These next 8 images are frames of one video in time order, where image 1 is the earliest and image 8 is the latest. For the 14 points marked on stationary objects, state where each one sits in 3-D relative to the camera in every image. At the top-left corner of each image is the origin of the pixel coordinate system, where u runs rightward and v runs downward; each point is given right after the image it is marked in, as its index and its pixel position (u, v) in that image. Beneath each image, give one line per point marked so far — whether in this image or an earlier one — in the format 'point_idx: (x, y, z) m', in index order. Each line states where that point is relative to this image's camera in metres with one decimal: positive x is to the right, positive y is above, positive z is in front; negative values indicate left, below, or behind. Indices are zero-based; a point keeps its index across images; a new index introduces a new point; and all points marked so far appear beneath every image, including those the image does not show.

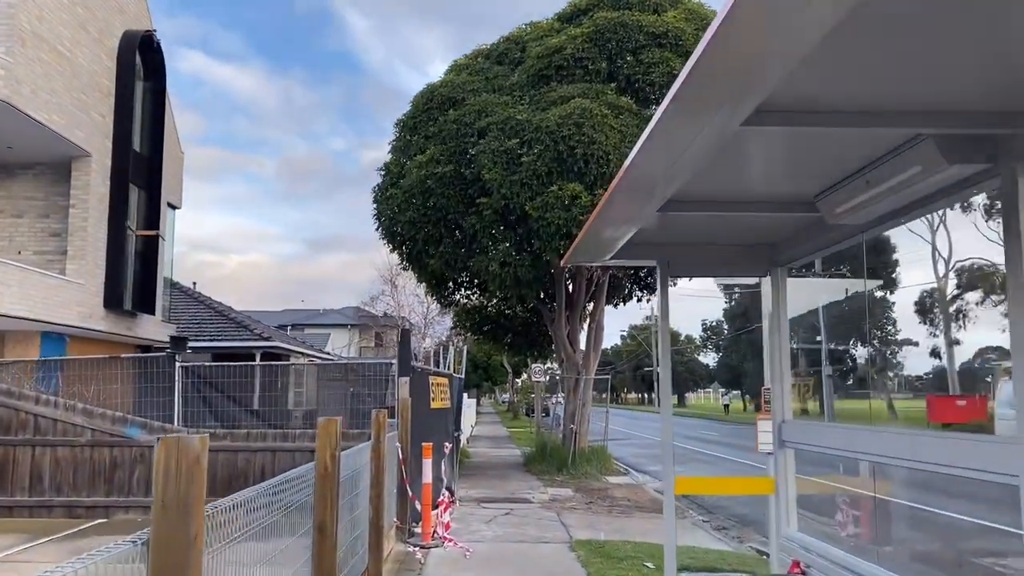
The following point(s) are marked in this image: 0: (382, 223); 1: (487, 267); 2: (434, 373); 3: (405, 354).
0: (-2.7, +1.4, +19.2) m
1: (-0.5, +0.4, +17.4) m
2: (-1.1, -1.2, +13.4) m
3: (-1.3, -0.8, +11.2) m
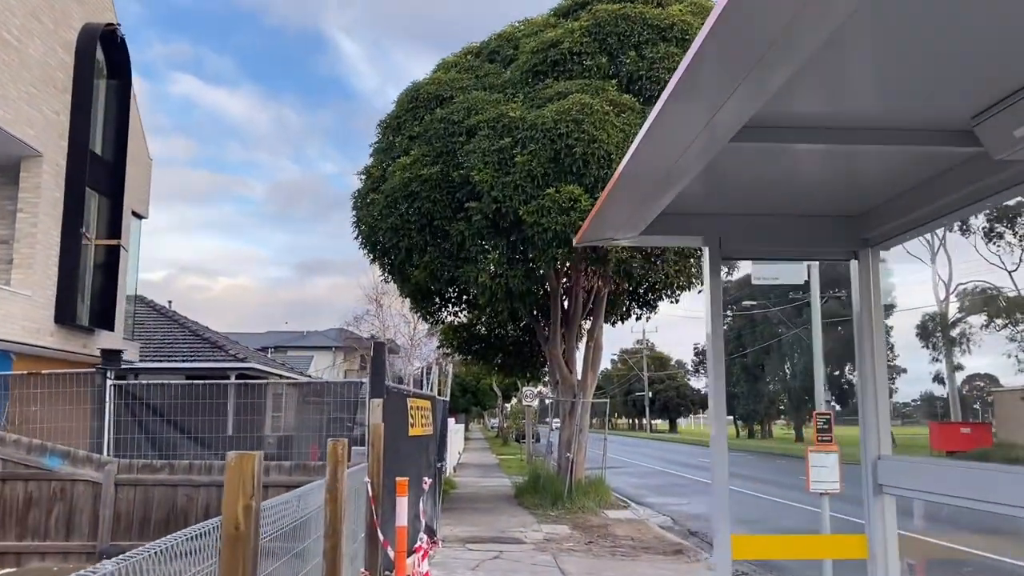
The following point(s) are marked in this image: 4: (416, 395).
0: (-2.9, +1.1, +17.6) m
1: (-0.6, +0.2, +15.8) m
2: (-1.3, -1.4, +11.7) m
3: (-1.4, -0.9, +9.5) m
4: (-1.2, -1.4, +11.8) m
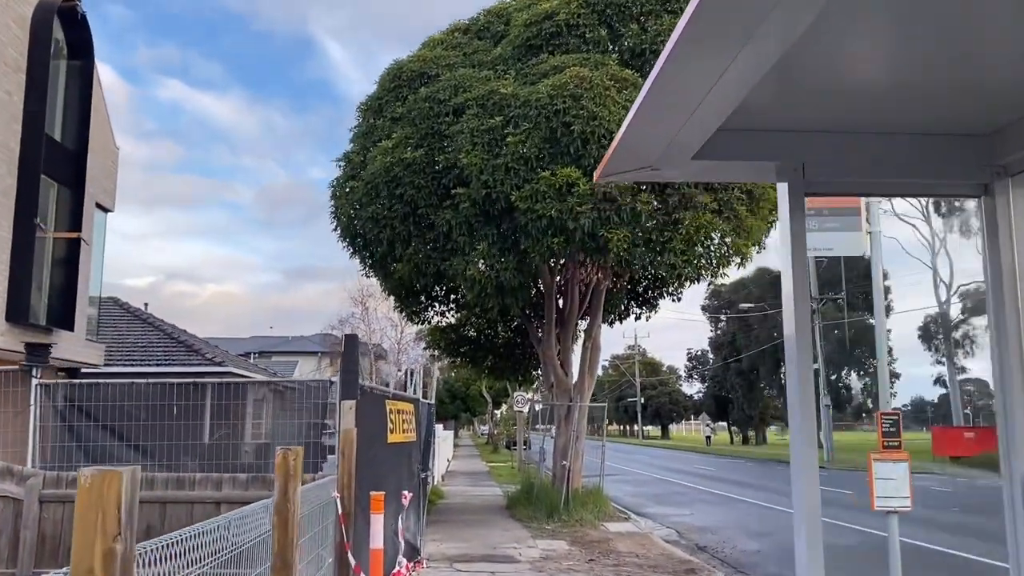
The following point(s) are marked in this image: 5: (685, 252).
0: (-3.1, +1.2, +16.2) m
1: (-0.8, +0.3, +14.5) m
2: (-1.3, -1.2, +10.4) m
3: (-1.5, -0.7, +8.2) m
4: (-1.3, -1.2, +10.5) m
5: (+2.6, +0.5, +13.4) m
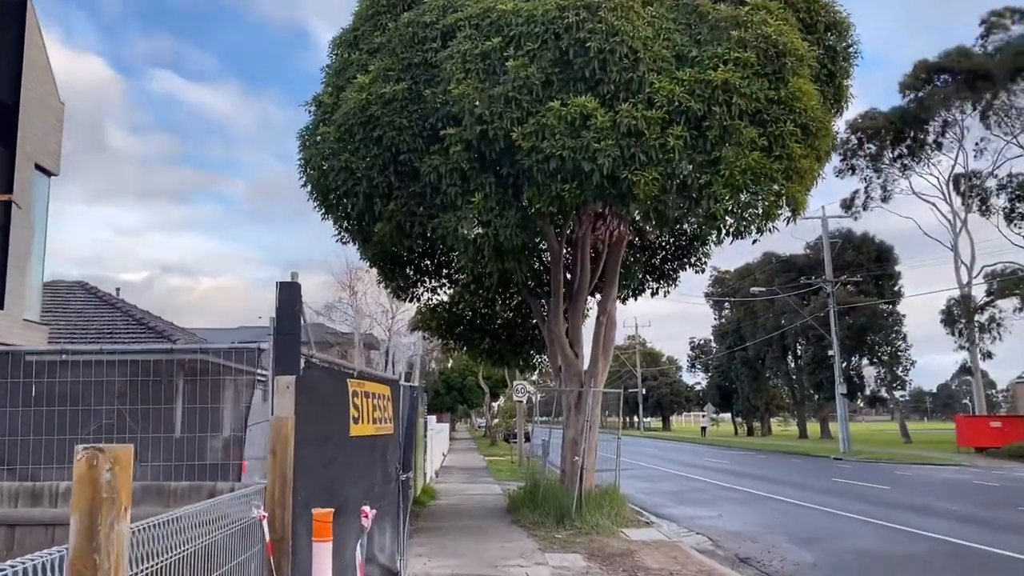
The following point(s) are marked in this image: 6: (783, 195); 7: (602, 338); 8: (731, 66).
0: (-3.1, +1.7, +13.7) m
1: (-0.7, +0.8, +11.9) m
2: (-1.3, -0.7, +7.9) m
3: (-1.4, -0.2, +5.7) m
4: (-1.3, -0.7, +8.0) m
5: (+2.6, +1.1, +10.8) m
6: (+3.3, +1.1, +11.1) m
7: (+1.5, -0.8, +15.2) m
8: (+2.7, +2.7, +11.0) m
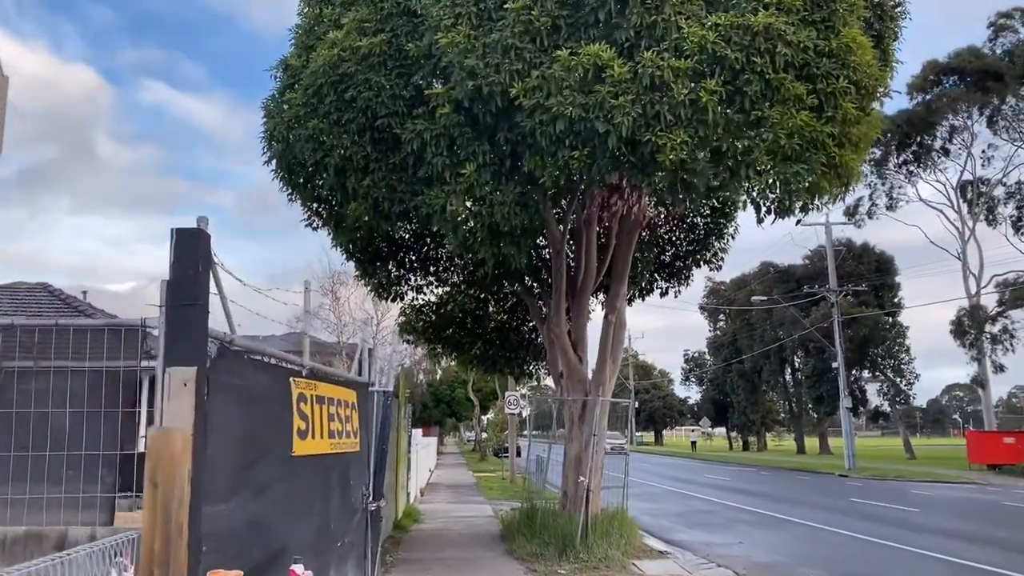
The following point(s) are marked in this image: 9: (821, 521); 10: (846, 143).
0: (-3.1, +1.8, +11.8) m
1: (-0.8, +0.9, +10.1) m
2: (-1.3, -0.5, +6.0) m
3: (-1.4, 0.0, +3.8) m
4: (-1.3, -0.6, +6.1) m
5: (+2.6, +1.2, +9.0) m
6: (+3.3, +1.3, +9.3) m
7: (+1.5, -0.8, +13.3) m
8: (+2.7, +2.8, +9.2) m
9: (+6.6, -5.0, +19.2) m
10: (+3.5, +1.5, +9.4) m
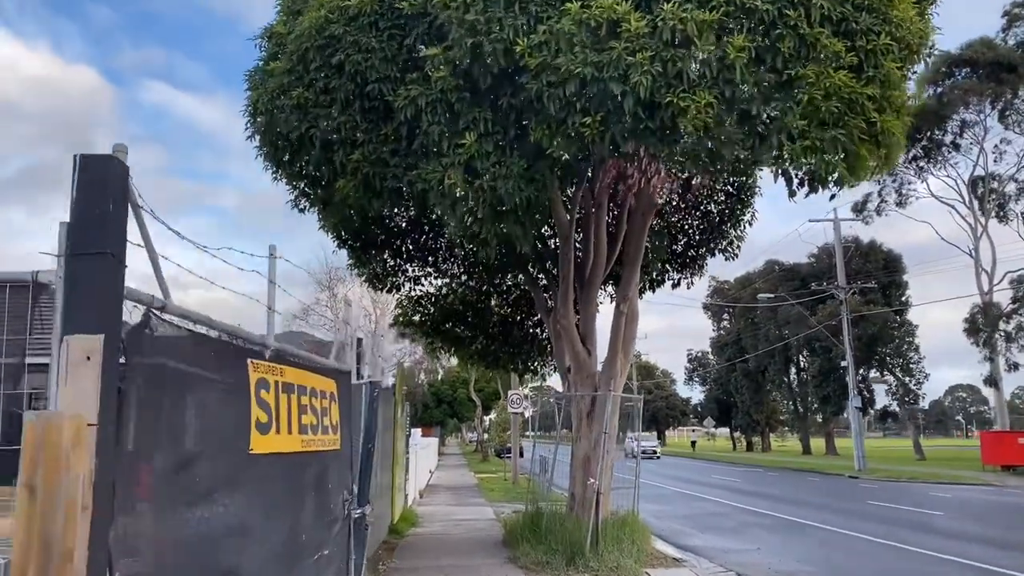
0: (-3.1, +2.0, +10.9) m
1: (-0.7, +1.1, +9.1) m
2: (-1.3, -0.4, +5.1) m
3: (-1.4, +0.2, +2.8) m
4: (-1.3, -0.4, +5.1) m
5: (+2.6, +1.4, +8.1) m
6: (+3.4, +1.4, +8.3) m
7: (+1.5, -0.6, +12.4) m
8: (+2.7, +3.0, +8.3) m
9: (+6.6, -4.8, +18.2) m
10: (+3.5, +1.7, +8.5) m
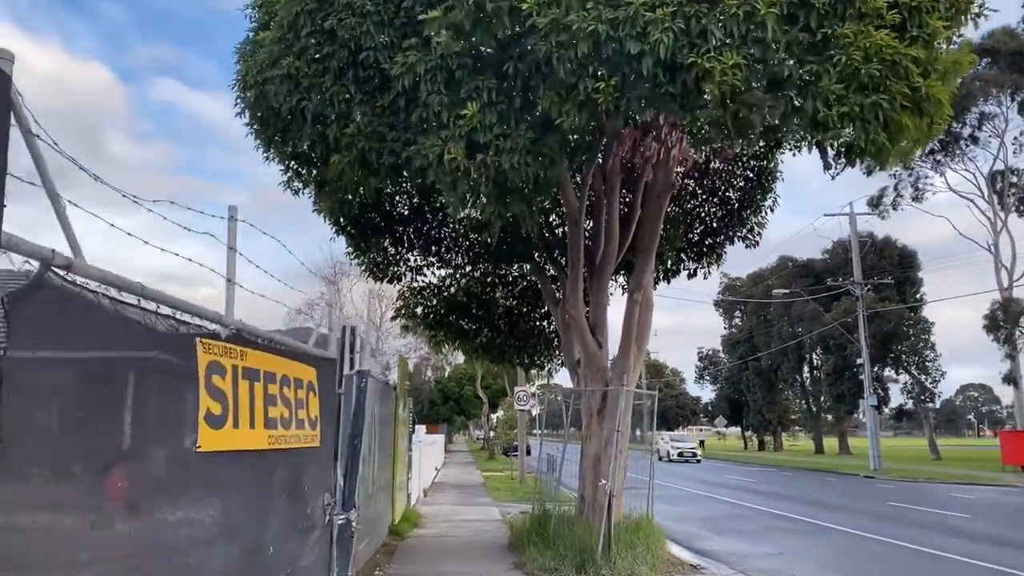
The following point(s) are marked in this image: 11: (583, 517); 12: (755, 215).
0: (-3.0, +2.2, +10.2) m
1: (-0.7, +1.3, +8.4) m
2: (-1.2, -0.2, +4.3) m
3: (-1.4, +0.3, +2.1) m
4: (-1.2, -0.2, +4.4) m
5: (+2.7, +1.5, +7.3) m
6: (+3.4, +1.6, +7.5) m
7: (+1.6, -0.5, +11.6) m
8: (+2.8, +3.2, +7.5) m
9: (+6.8, -4.6, +17.4) m
10: (+3.6, +1.8, +7.7) m
11: (+0.9, -2.8, +11.0) m
12: (+3.9, +1.2, +14.6) m
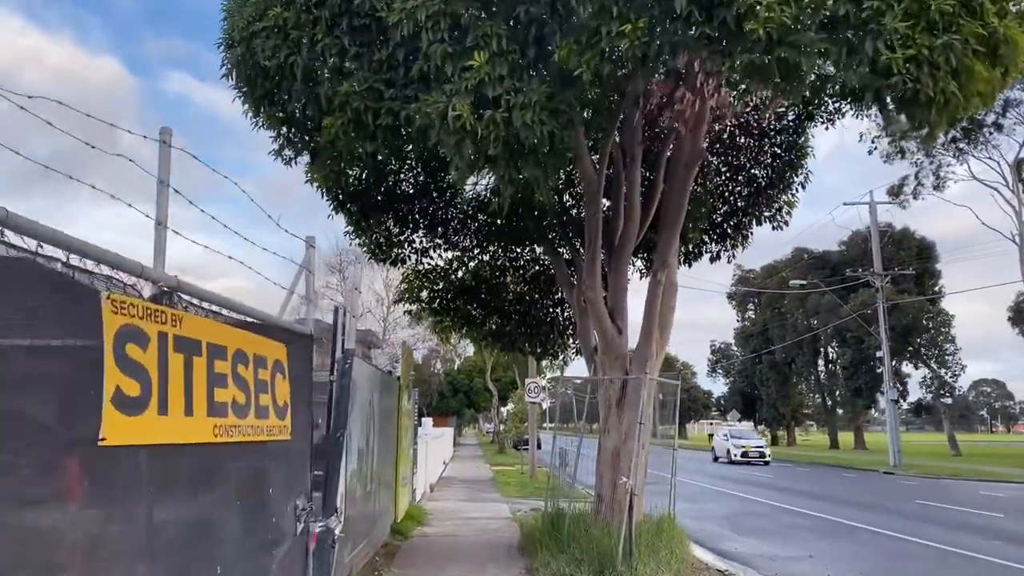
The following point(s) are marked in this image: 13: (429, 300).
0: (-2.9, +2.4, +9.2) m
1: (-0.6, +1.5, +7.4) m
2: (-1.2, 0.0, +3.4) m
3: (-1.3, +0.5, +1.2) m
4: (-1.2, 0.0, +3.4) m
5: (+2.8, +1.7, +6.3) m
6: (+3.5, +1.8, +6.6) m
7: (+1.7, -0.2, +10.7) m
8: (+2.9, +3.4, +6.5) m
9: (+6.9, -4.4, +16.4) m
10: (+3.7, +2.0, +6.7) m
11: (+1.0, -2.5, +10.1) m
12: (+4.1, +1.4, +13.7) m
13: (-1.4, -0.2, +15.0) m
